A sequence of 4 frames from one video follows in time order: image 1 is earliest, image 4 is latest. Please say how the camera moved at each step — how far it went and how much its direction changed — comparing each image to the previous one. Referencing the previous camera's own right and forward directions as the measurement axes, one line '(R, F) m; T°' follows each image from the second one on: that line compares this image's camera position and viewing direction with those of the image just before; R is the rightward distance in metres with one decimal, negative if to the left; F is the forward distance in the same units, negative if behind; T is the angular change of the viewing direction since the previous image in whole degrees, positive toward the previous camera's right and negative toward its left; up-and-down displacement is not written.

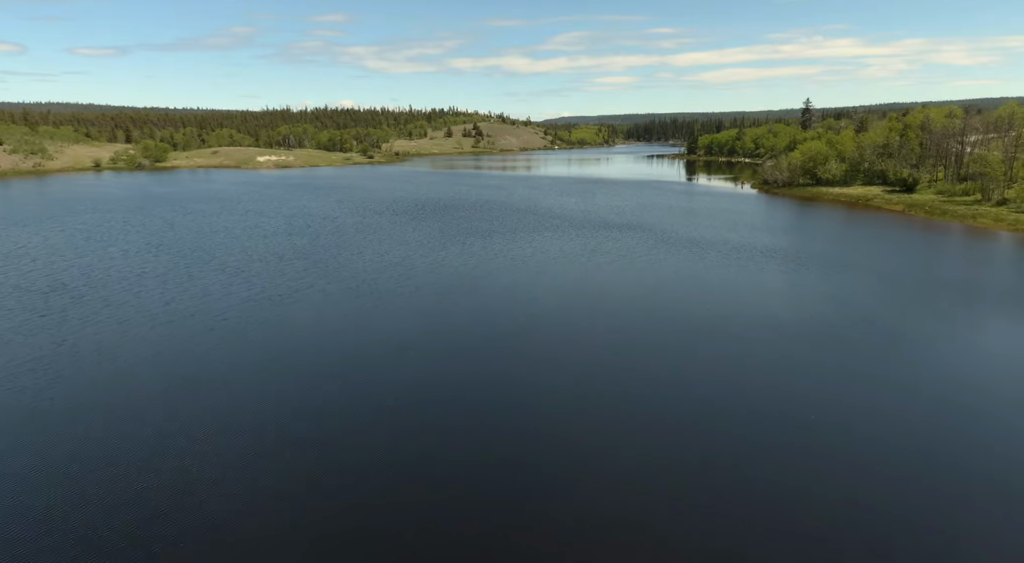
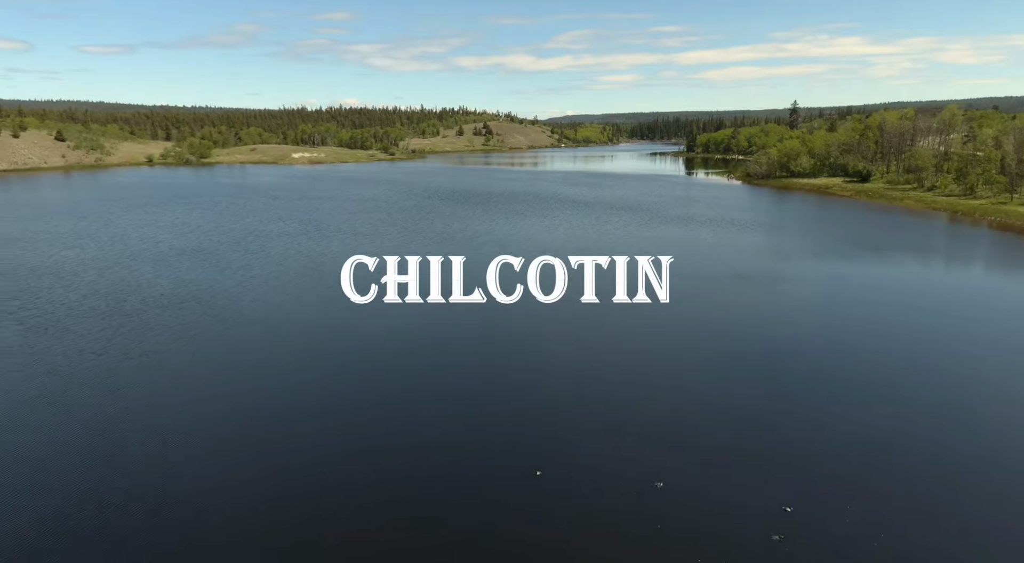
(-2.0, -11.8) m; 0°
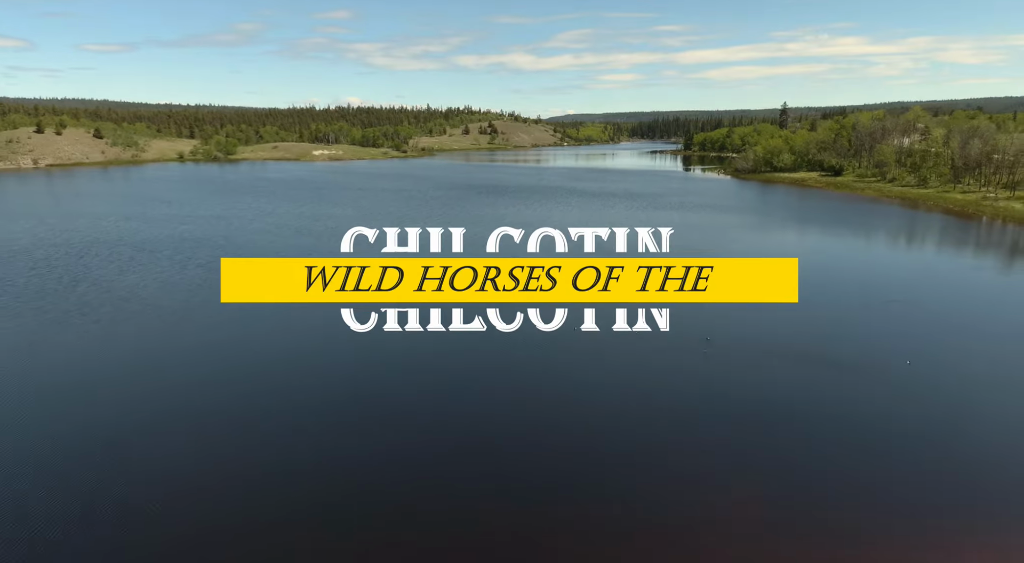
(-1.6, -8.9) m; 0°
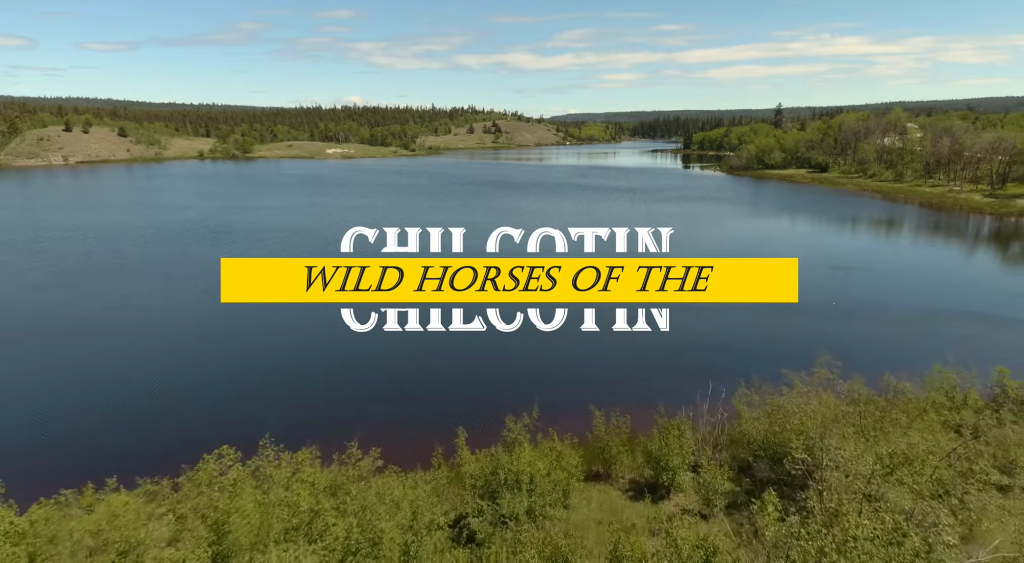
(-1.1, -6.0) m; 0°
